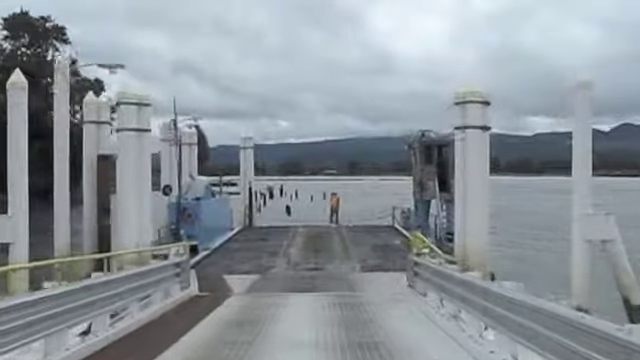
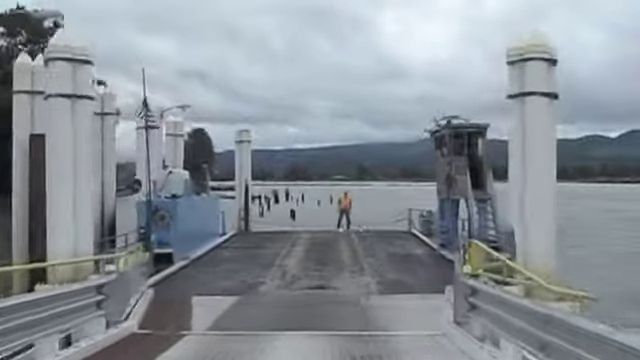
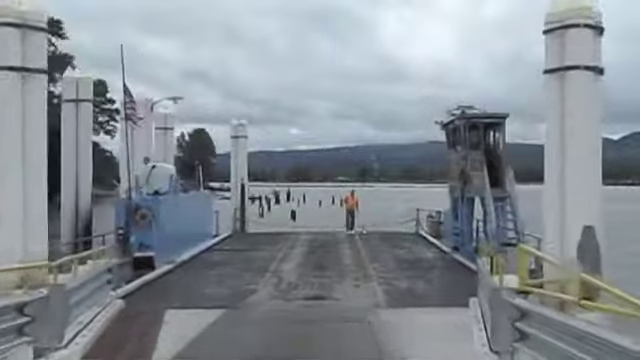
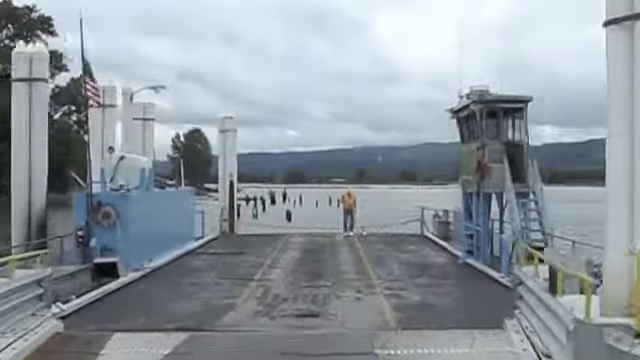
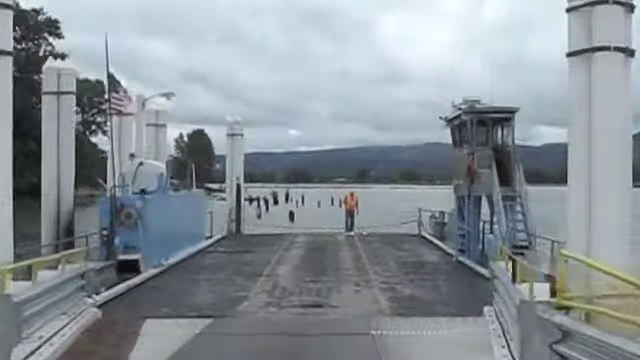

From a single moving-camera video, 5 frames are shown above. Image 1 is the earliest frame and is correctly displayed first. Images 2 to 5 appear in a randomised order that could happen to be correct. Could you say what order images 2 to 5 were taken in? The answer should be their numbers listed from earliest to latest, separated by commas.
2, 3, 5, 4
